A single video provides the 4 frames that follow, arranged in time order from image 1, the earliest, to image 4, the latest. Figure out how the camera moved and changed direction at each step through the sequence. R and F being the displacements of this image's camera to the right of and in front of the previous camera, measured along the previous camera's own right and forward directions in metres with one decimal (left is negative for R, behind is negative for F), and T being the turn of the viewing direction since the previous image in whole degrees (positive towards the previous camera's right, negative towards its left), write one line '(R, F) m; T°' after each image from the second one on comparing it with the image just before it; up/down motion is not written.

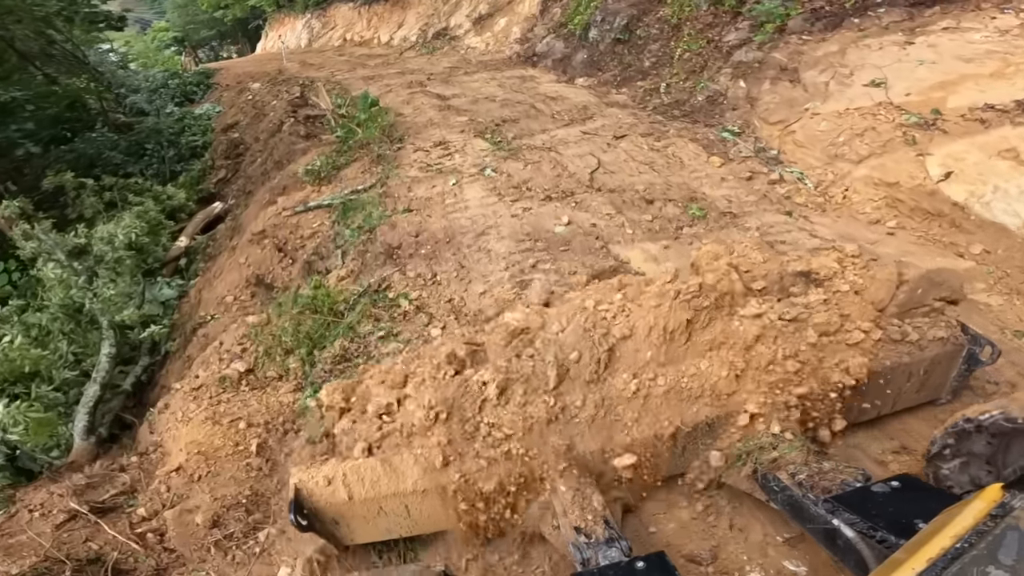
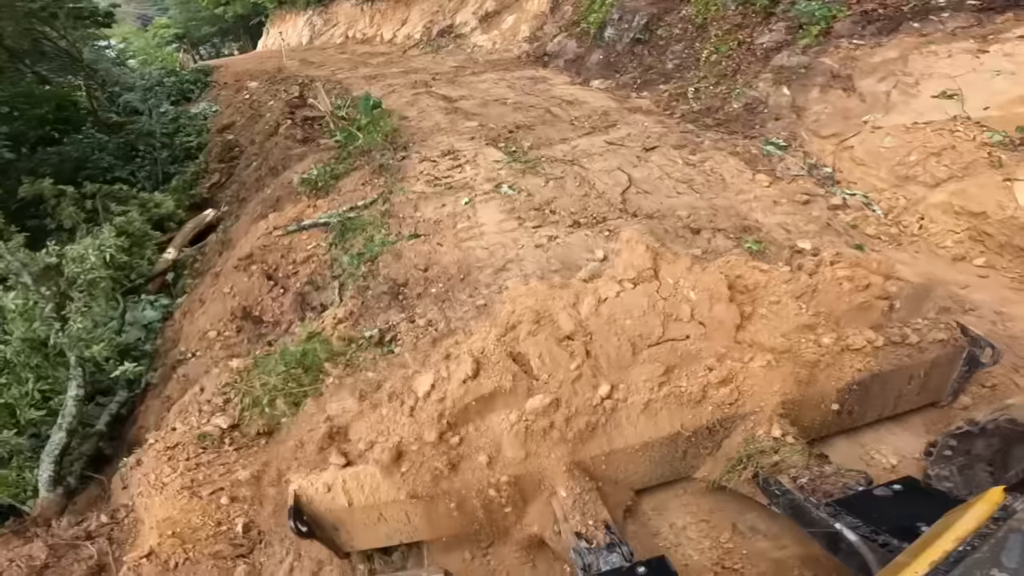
(-0.1, +0.4) m; 0°
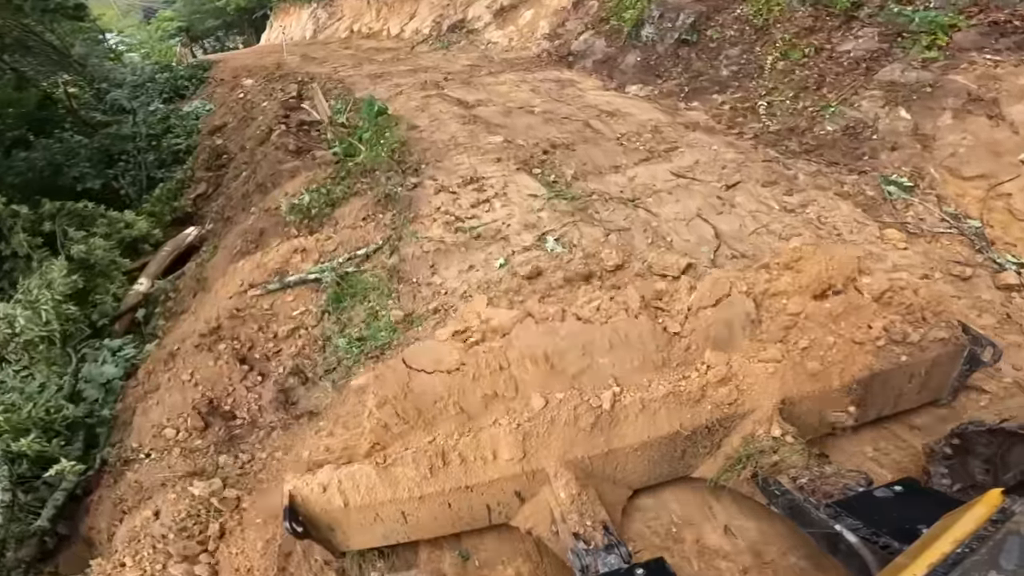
(-0.2, +0.8) m; 0°
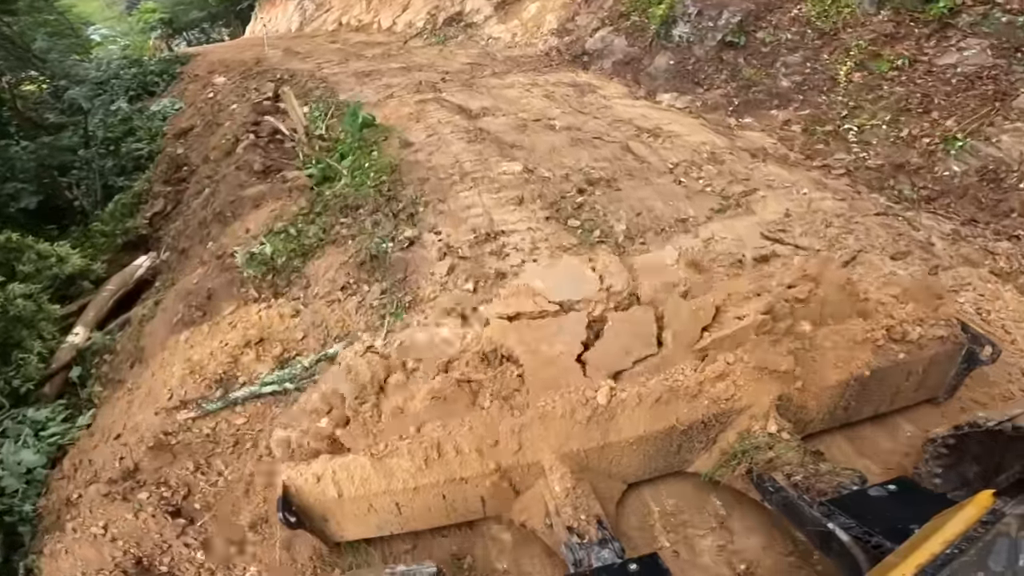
(-0.1, +0.9) m; +1°
